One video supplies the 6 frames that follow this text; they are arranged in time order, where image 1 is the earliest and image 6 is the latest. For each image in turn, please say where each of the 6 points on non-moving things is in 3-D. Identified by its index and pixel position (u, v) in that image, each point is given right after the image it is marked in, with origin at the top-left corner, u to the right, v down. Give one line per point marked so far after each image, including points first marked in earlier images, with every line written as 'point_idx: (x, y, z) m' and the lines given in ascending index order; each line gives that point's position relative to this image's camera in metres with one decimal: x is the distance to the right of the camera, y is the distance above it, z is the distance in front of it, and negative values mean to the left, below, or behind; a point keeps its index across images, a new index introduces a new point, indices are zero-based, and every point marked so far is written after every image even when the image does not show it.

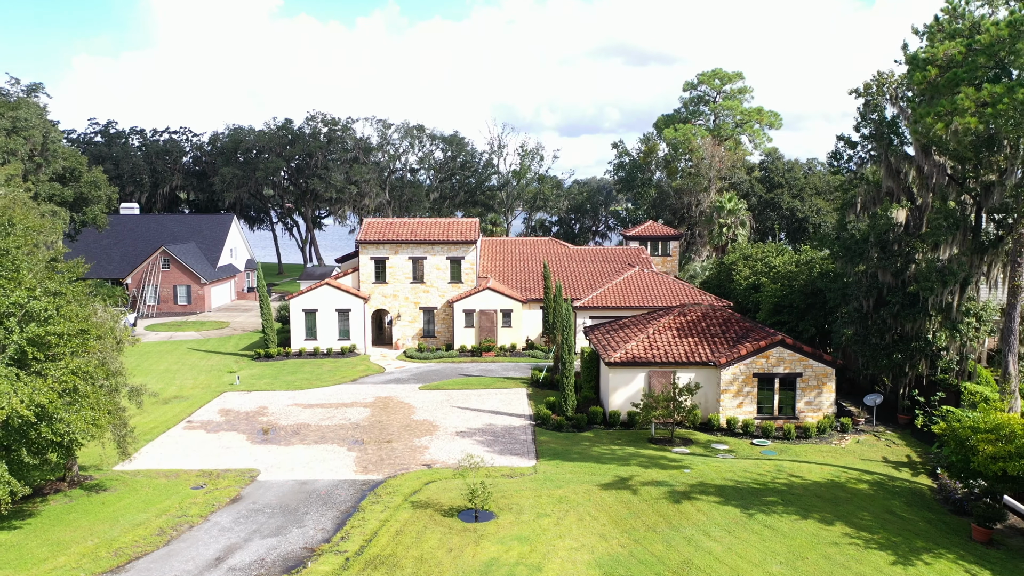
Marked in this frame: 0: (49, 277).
0: (-10.8, +0.3, +16.9) m
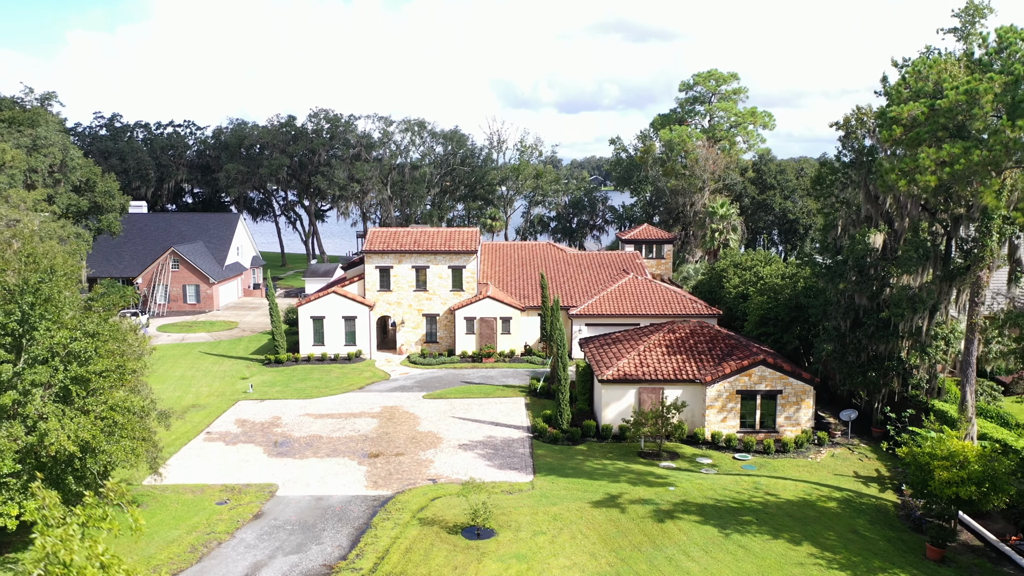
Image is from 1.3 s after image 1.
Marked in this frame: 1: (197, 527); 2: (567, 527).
0: (-10.8, -0.7, +18.5) m
1: (-8.5, -6.5, +19.5) m
2: (+1.5, -6.3, +19.0) m
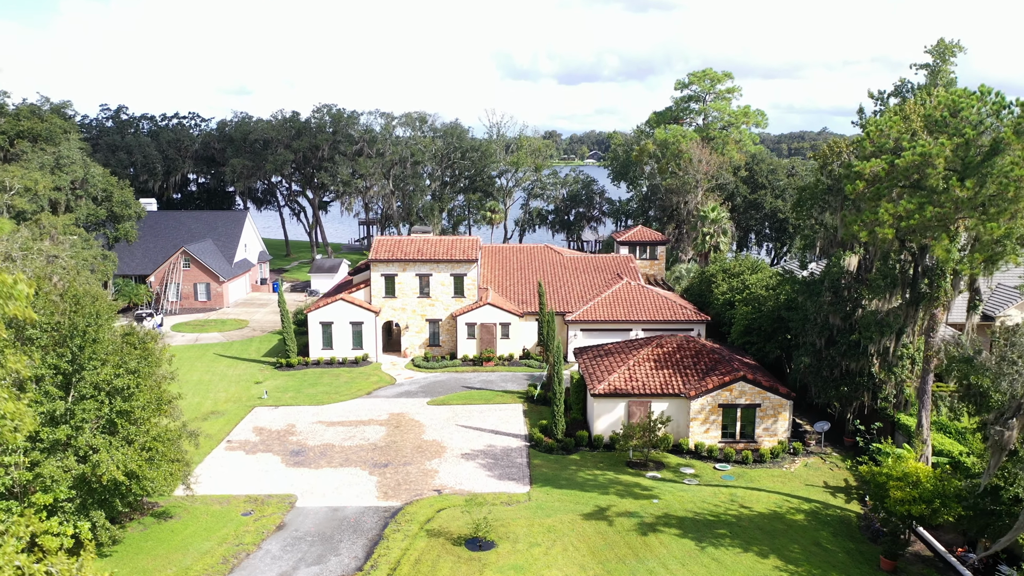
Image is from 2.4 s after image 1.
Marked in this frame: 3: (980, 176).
0: (-10.9, -1.8, +20.4) m
1: (-8.6, -7.6, +21.7) m
2: (+1.4, -7.4, +21.2) m
3: (+12.5, +3.0, +19.4) m
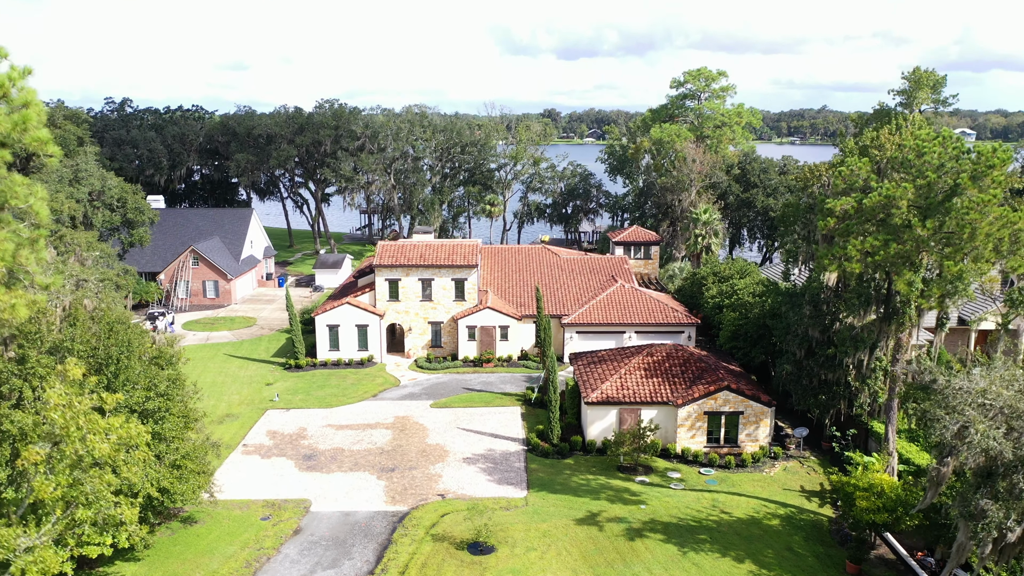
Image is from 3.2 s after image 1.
0: (-10.9, -2.7, +22.1) m
1: (-8.6, -8.4, +23.6) m
2: (+1.4, -8.2, +23.1) m
3: (+12.4, +2.1, +21.0) m
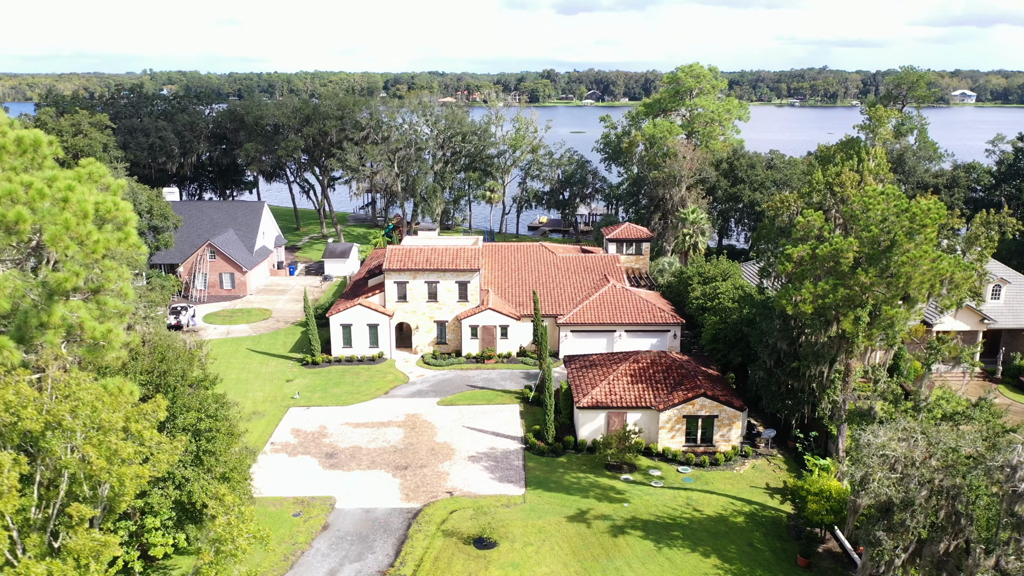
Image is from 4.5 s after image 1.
0: (-10.9, -3.9, +25.5) m
1: (-8.7, -9.5, +27.3) m
2: (+1.4, -9.4, +26.8) m
3: (+12.4, +0.8, +24.1) m
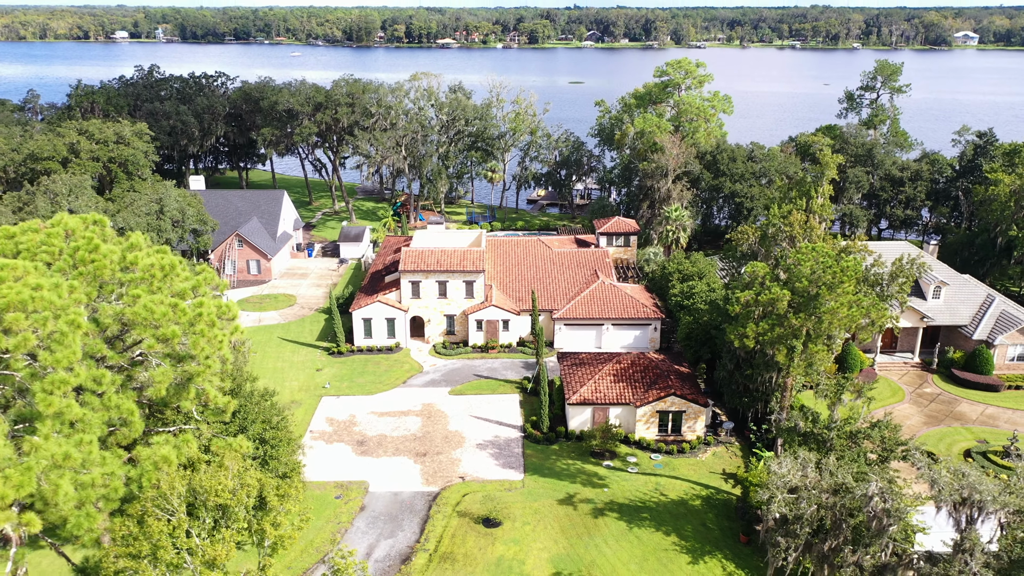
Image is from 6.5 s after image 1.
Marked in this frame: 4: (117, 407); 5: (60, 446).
0: (-10.9, -5.5, +31.6) m
1: (-8.6, -10.9, +34.0) m
2: (+1.4, -10.8, +33.6) m
3: (+12.5, -1.0, +29.9) m
4: (-10.5, -3.1, +19.2) m
5: (-10.8, -3.8, +17.5) m
